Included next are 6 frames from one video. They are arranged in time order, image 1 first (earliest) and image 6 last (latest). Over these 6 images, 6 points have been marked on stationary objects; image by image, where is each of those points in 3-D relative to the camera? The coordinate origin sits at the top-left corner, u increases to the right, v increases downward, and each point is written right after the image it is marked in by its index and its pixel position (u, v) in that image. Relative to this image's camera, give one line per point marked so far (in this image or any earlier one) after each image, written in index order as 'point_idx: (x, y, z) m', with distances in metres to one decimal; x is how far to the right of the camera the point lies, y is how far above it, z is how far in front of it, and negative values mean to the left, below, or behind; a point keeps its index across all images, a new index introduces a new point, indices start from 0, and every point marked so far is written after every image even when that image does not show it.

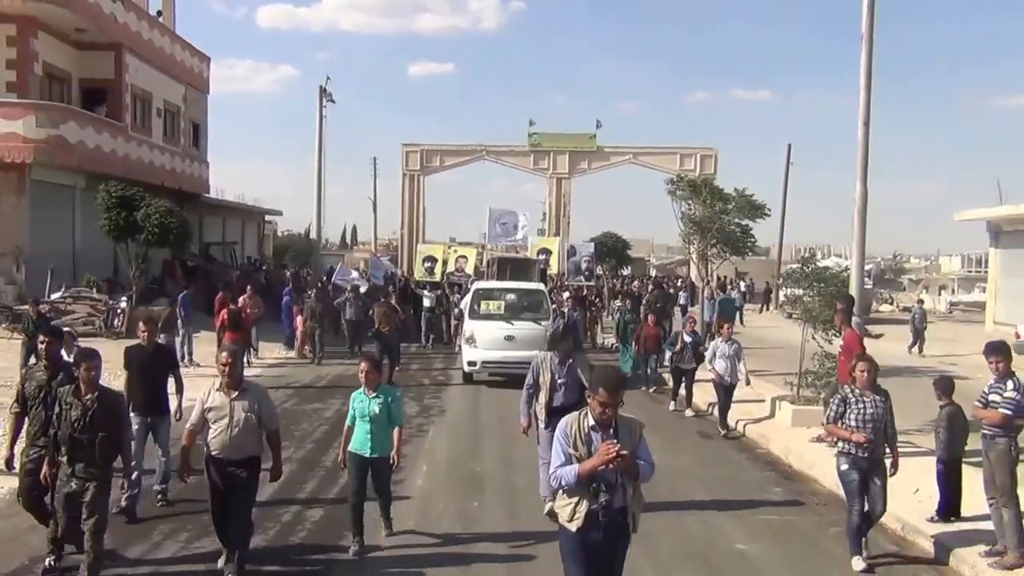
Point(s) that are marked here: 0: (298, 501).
0: (-2.1, -2.1, +9.5) m
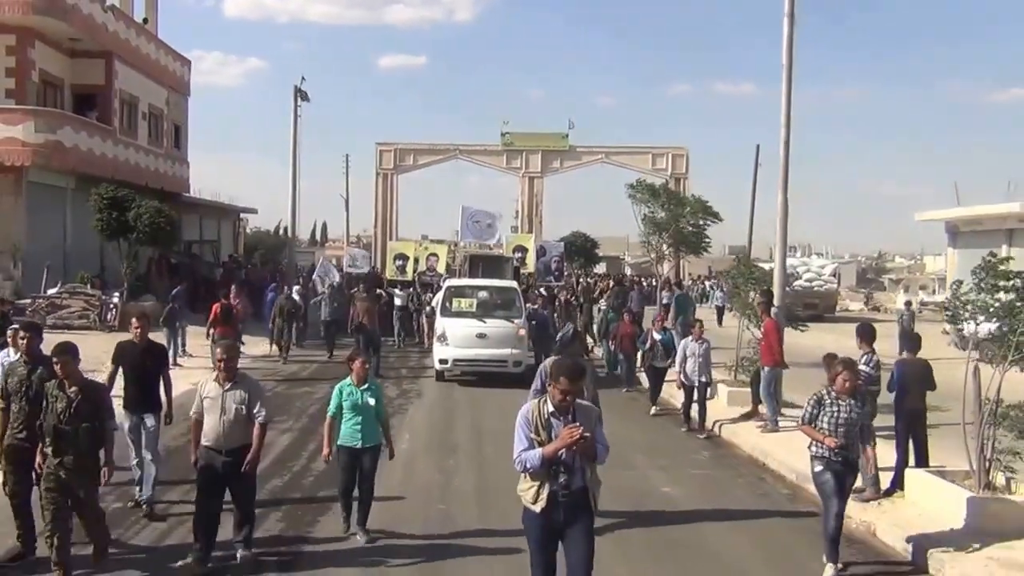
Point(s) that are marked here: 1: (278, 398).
0: (-2.4, -2.0, +10.9) m
1: (-3.7, -1.8, +16.0) m
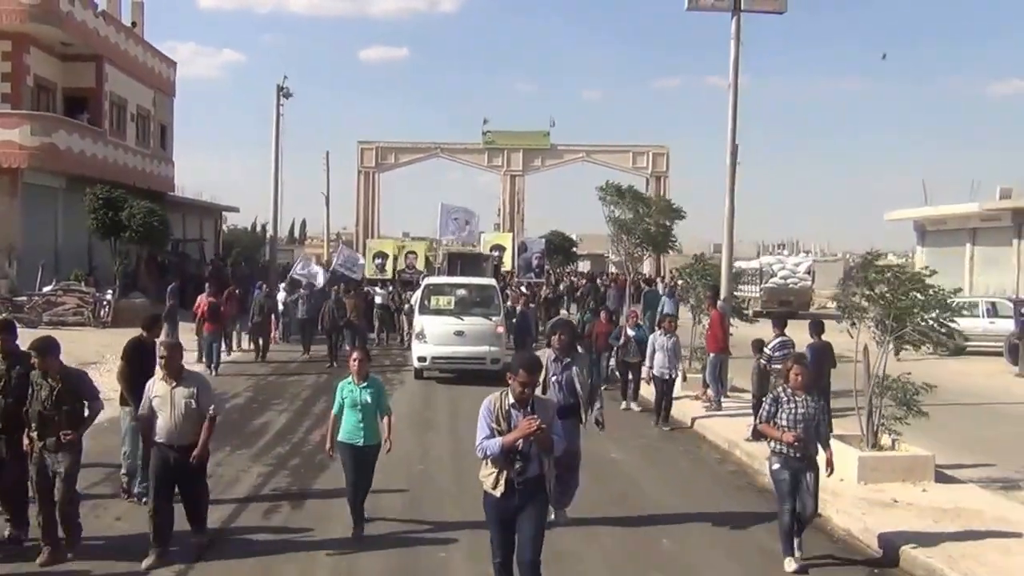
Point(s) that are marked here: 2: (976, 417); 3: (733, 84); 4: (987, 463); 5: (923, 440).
0: (-2.7, -2.0, +11.8) m
1: (-4.1, -1.7, +16.9) m
2: (+6.8, -2.0, +14.8) m
3: (+3.2, +3.0, +14.7) m
4: (+5.4, -2.0, +11.4) m
5: (+5.3, -2.0, +13.1) m
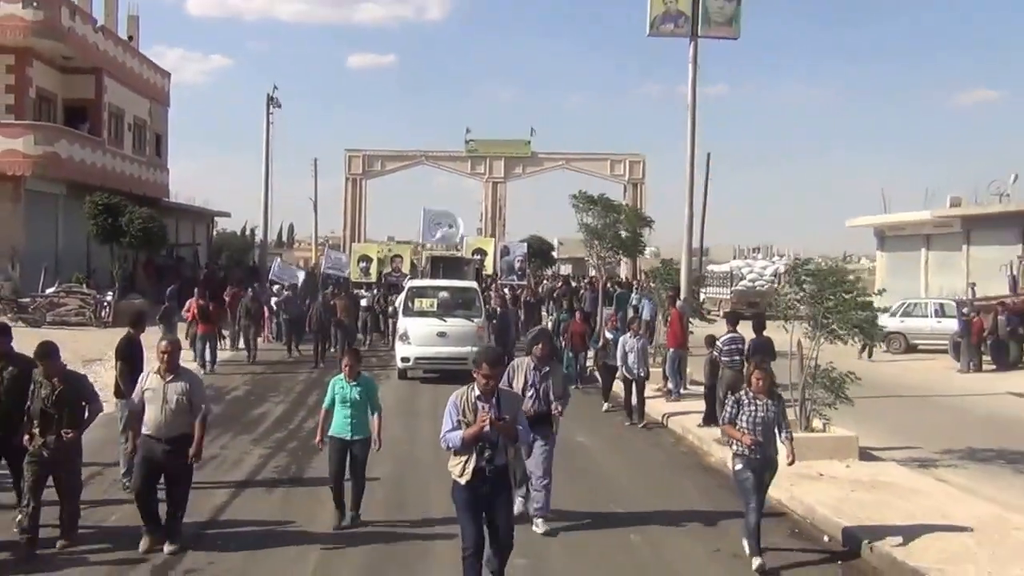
0: (-3.0, -2.0, +13.1) m
1: (-4.5, -1.8, +18.2) m
2: (+6.5, -2.0, +16.3) m
3: (+2.9, +3.0, +16.1) m
4: (+5.1, -2.0, +12.8) m
5: (+5.0, -2.0, +14.5) m
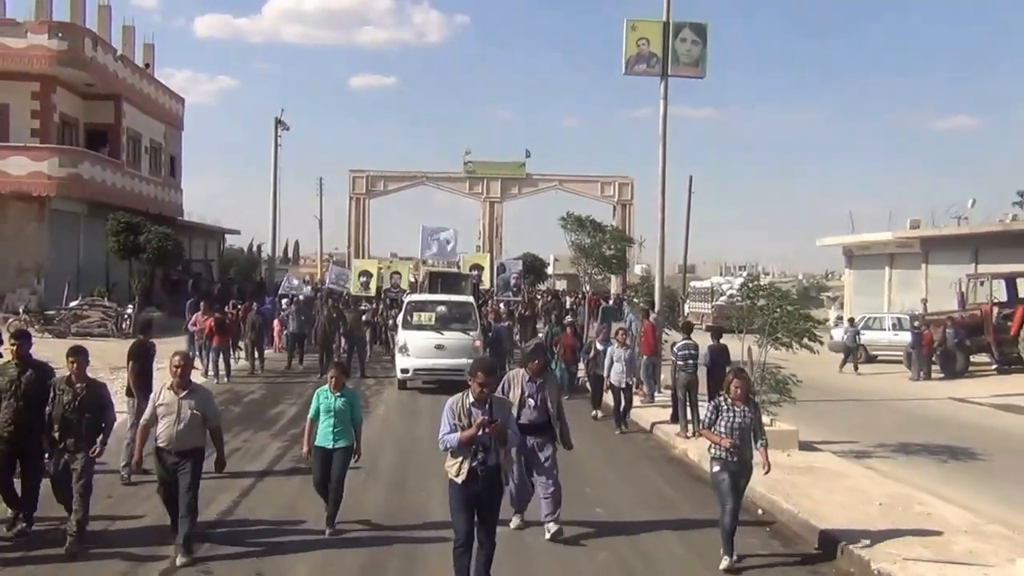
0: (-3.2, -2.2, +14.9) m
1: (-4.7, -2.0, +19.9) m
2: (+6.3, -2.2, +18.0) m
3: (+2.7, +2.7, +17.9) m
4: (+4.9, -2.2, +14.6) m
5: (+4.8, -2.2, +16.3) m
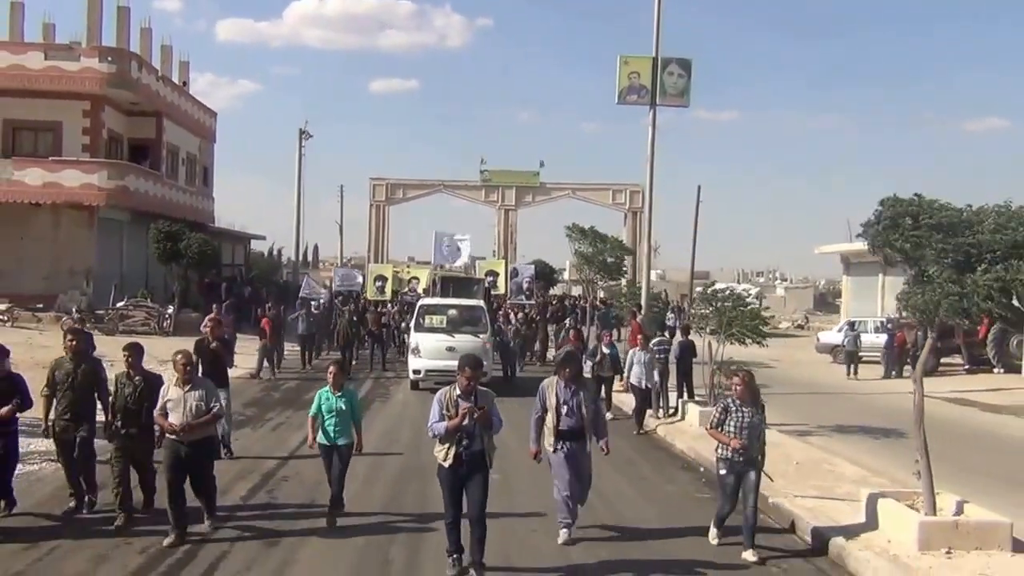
0: (-3.2, -2.2, +17.1) m
1: (-4.6, -2.1, +22.2) m
2: (+6.4, -2.3, +20.1) m
3: (+2.8, +2.6, +20.1) m
4: (+5.0, -2.3, +16.7) m
5: (+4.9, -2.3, +18.4) m
